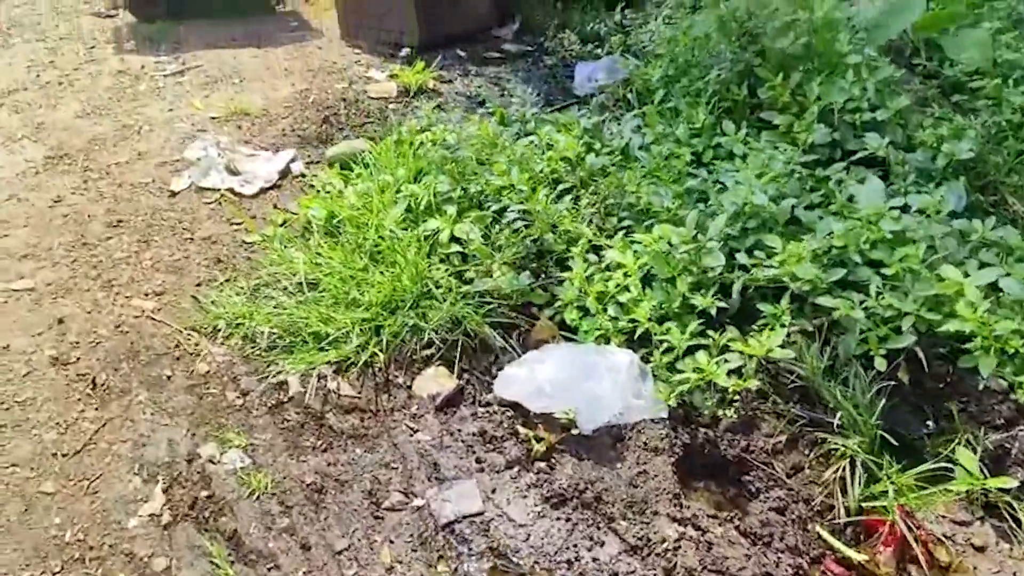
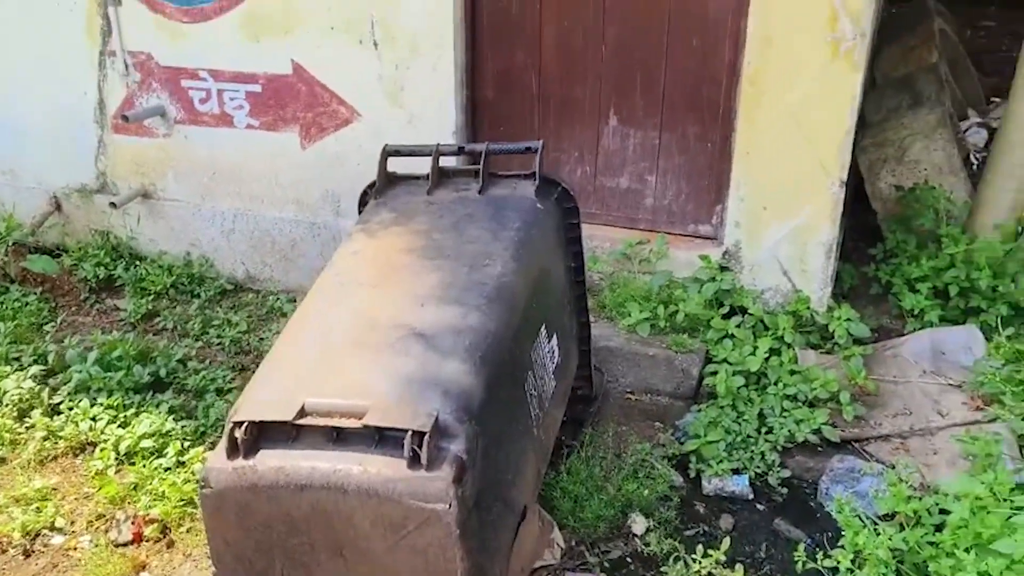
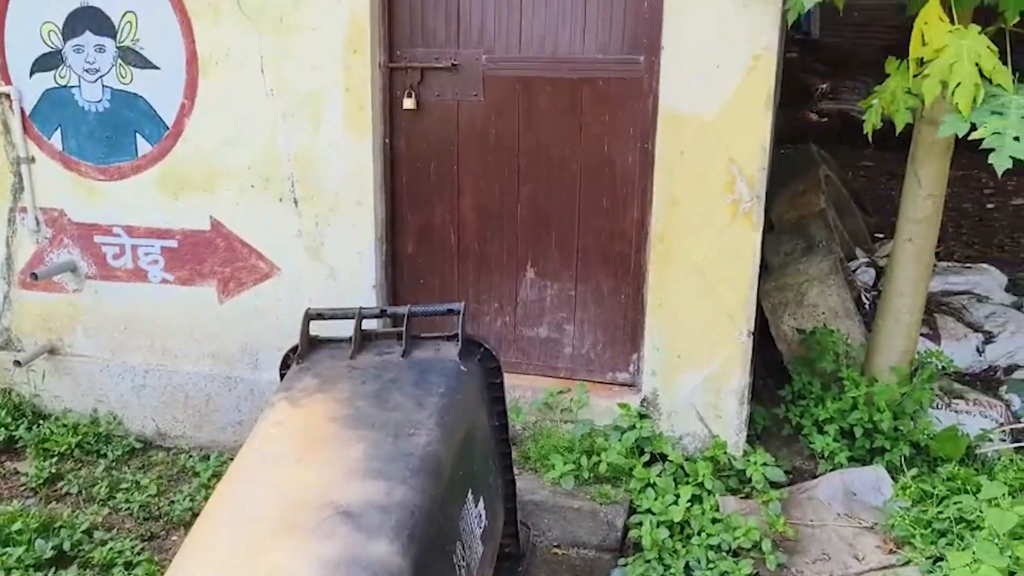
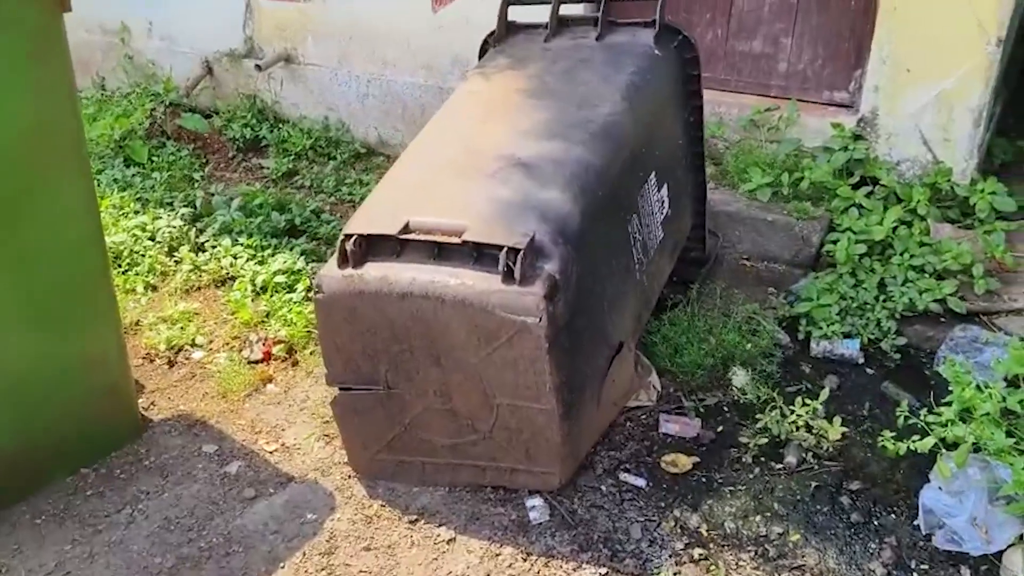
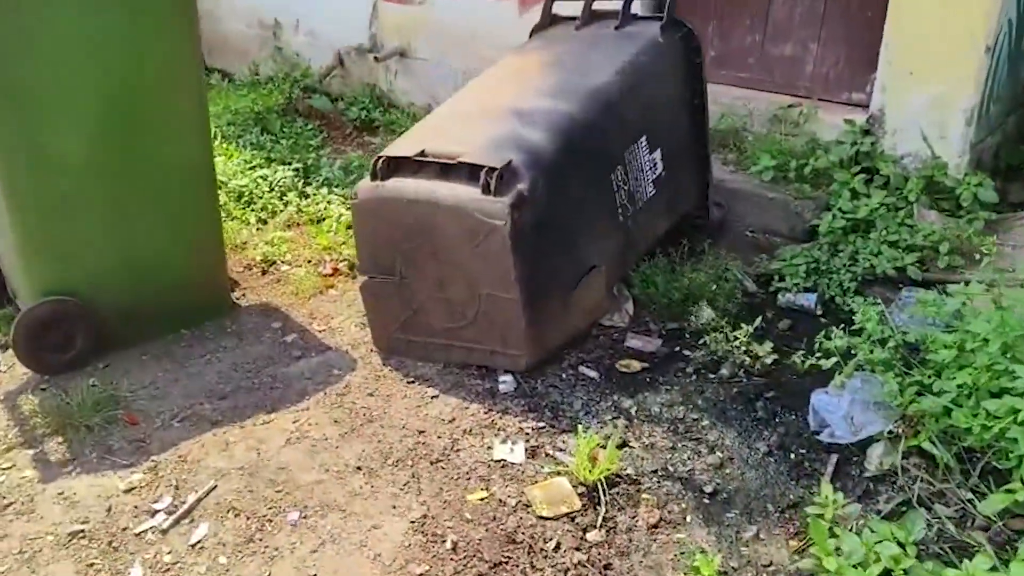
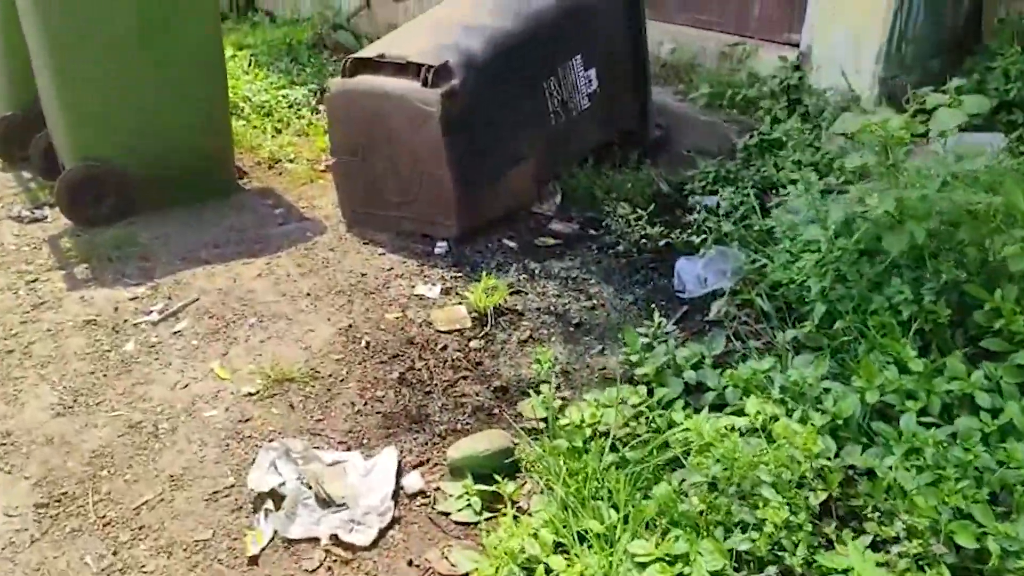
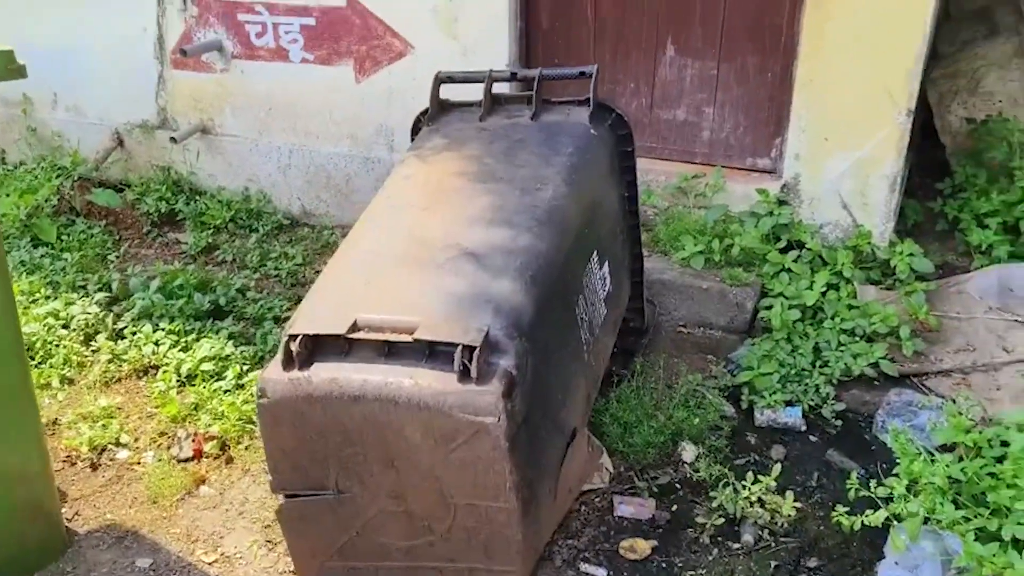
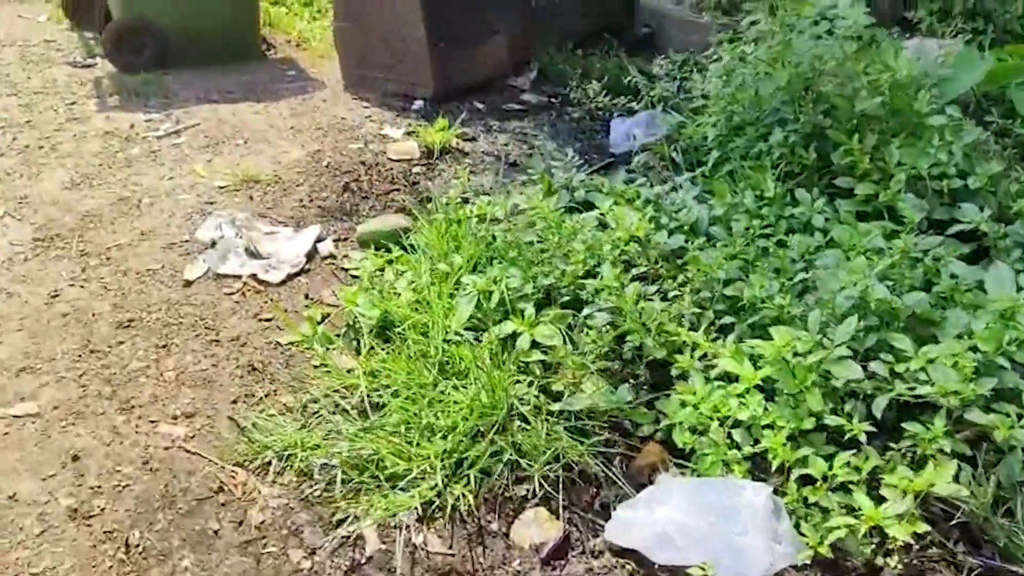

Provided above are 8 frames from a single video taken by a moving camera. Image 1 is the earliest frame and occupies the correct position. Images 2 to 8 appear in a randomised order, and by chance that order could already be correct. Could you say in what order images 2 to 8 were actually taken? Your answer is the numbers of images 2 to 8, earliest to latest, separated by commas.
8, 6, 5, 4, 7, 2, 3
